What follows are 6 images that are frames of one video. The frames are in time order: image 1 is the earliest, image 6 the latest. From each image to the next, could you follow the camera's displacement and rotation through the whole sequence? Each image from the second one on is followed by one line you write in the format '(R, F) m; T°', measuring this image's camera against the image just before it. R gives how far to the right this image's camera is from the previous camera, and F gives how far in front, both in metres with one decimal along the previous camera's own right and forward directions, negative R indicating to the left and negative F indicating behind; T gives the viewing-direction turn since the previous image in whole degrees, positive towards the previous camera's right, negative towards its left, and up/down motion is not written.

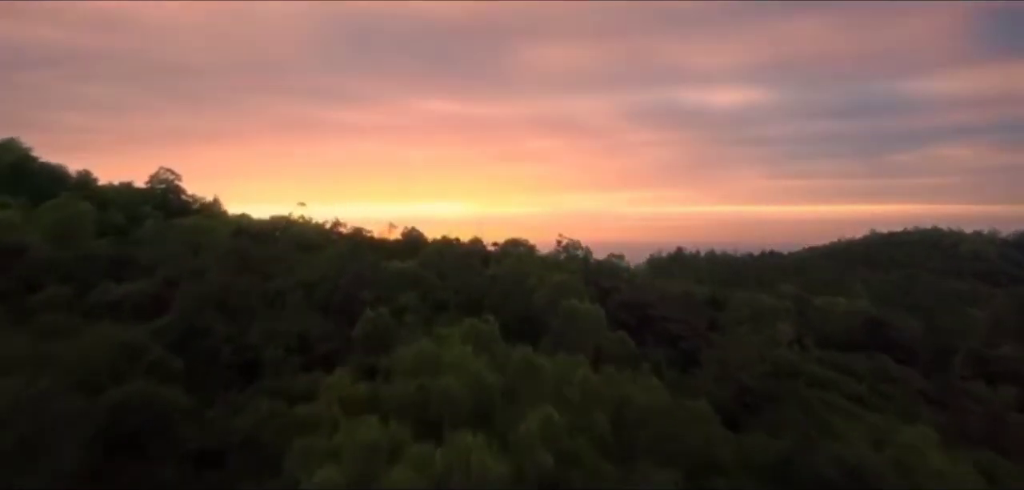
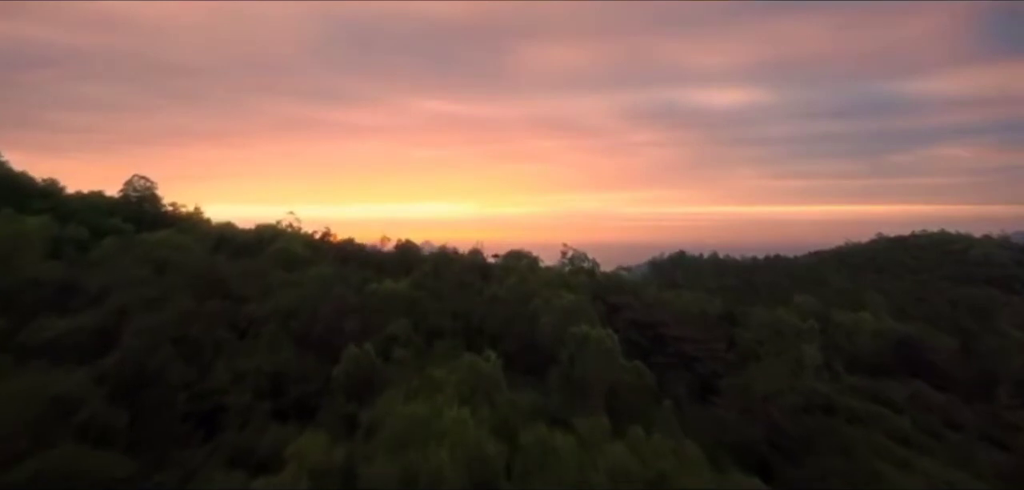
(0.0, +1.2) m; 0°
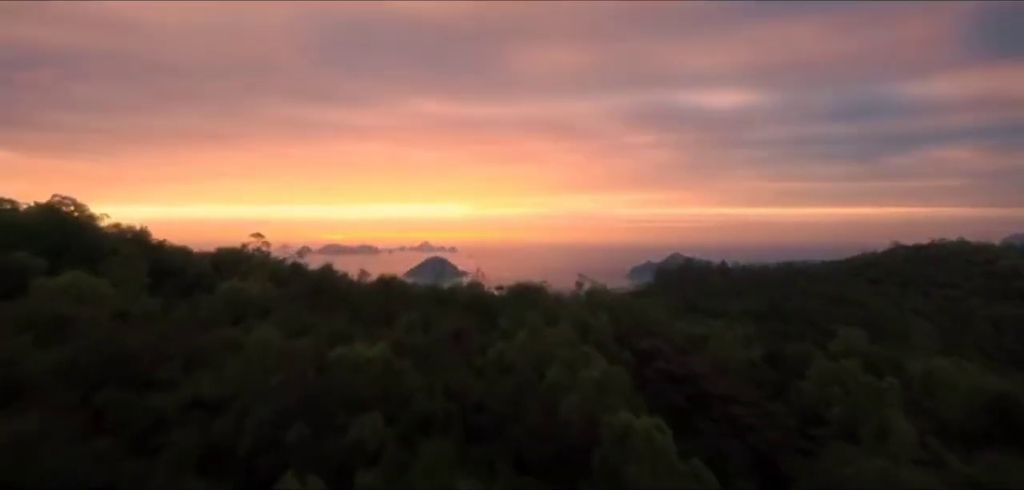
(-0.1, +2.8) m; 0°
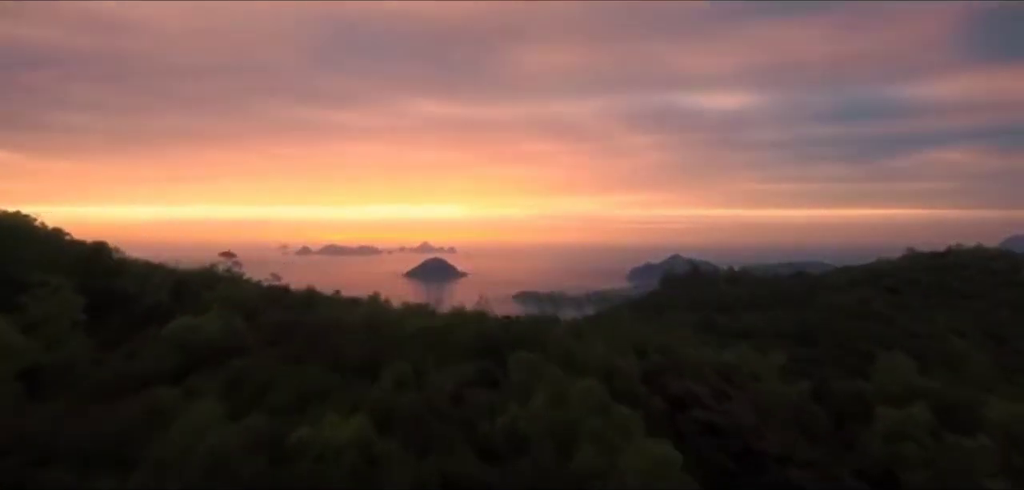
(-0.1, +2.1) m; 0°
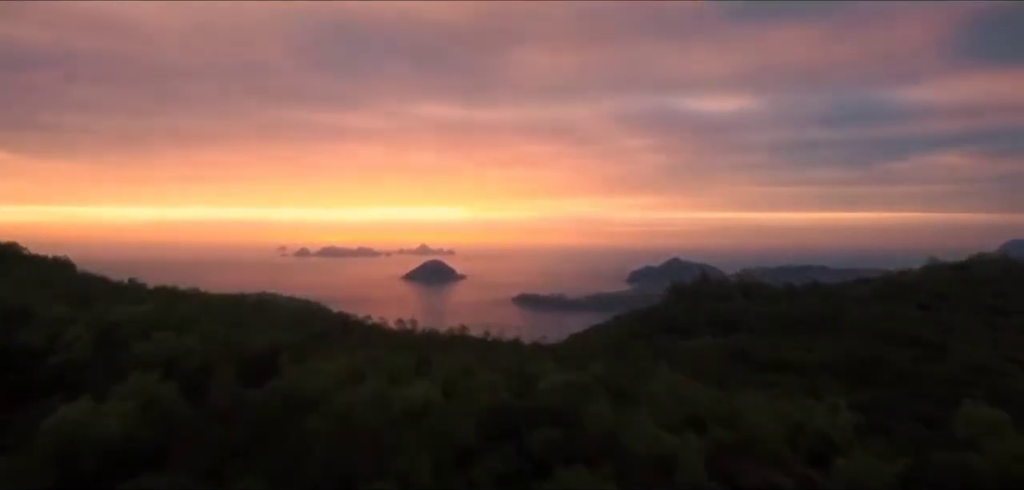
(-0.1, +2.9) m; 0°
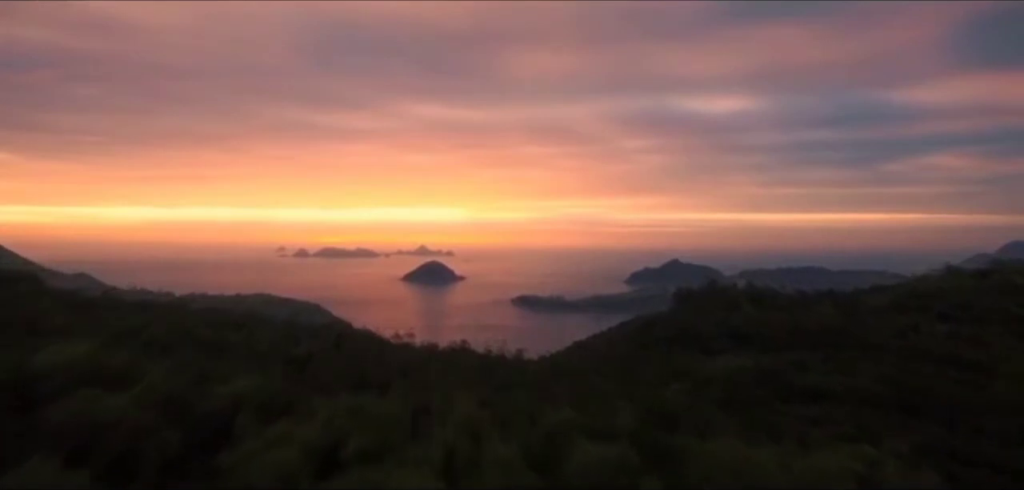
(-0.1, +2.1) m; 0°
